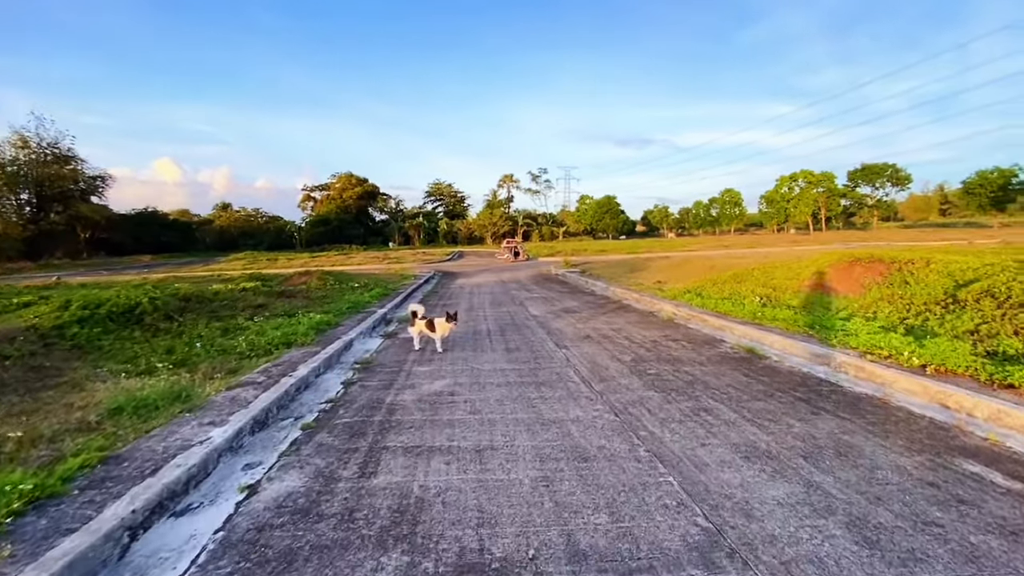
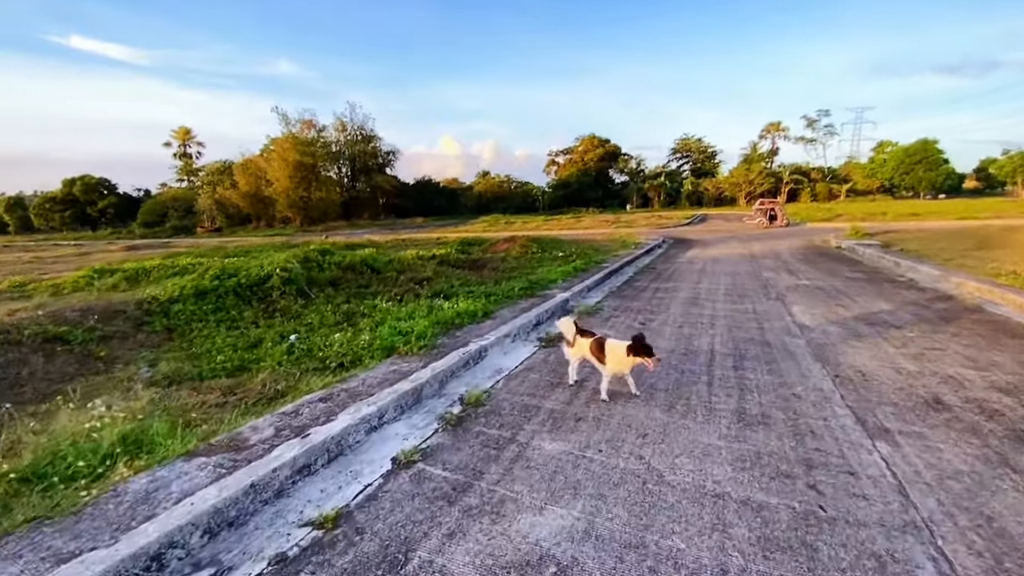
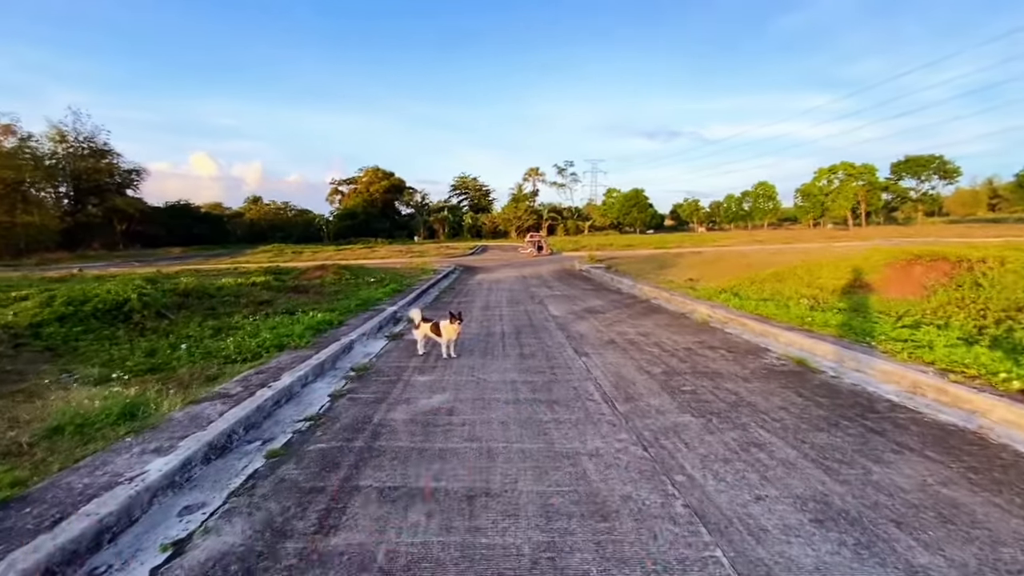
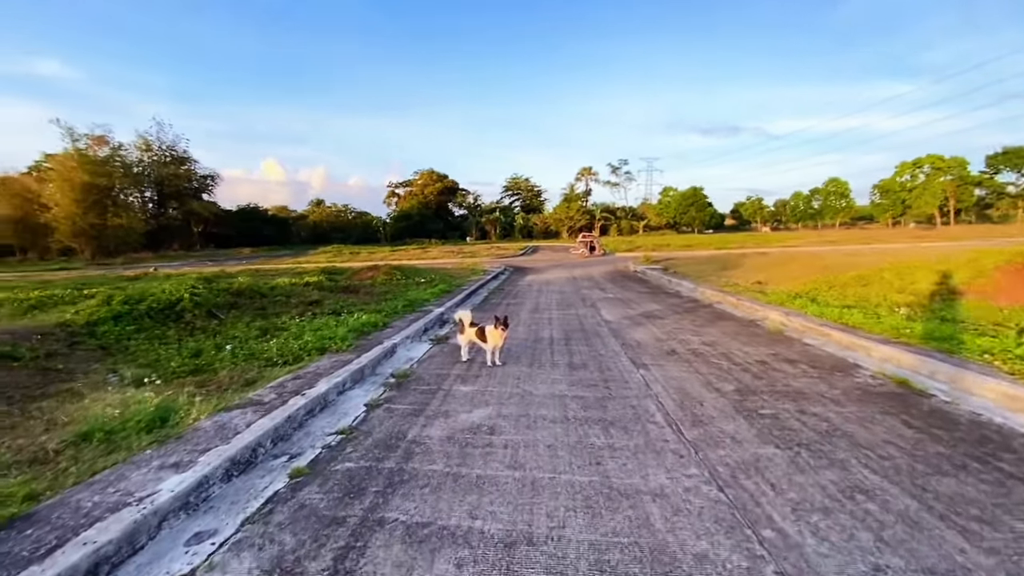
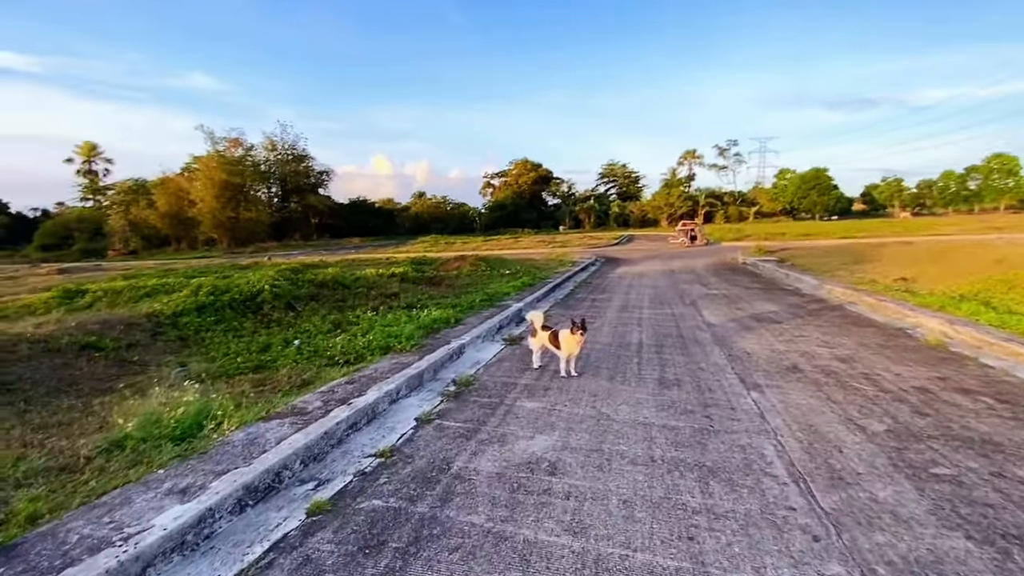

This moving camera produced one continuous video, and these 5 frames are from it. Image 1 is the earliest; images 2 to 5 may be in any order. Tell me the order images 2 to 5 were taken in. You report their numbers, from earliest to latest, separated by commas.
3, 4, 5, 2
